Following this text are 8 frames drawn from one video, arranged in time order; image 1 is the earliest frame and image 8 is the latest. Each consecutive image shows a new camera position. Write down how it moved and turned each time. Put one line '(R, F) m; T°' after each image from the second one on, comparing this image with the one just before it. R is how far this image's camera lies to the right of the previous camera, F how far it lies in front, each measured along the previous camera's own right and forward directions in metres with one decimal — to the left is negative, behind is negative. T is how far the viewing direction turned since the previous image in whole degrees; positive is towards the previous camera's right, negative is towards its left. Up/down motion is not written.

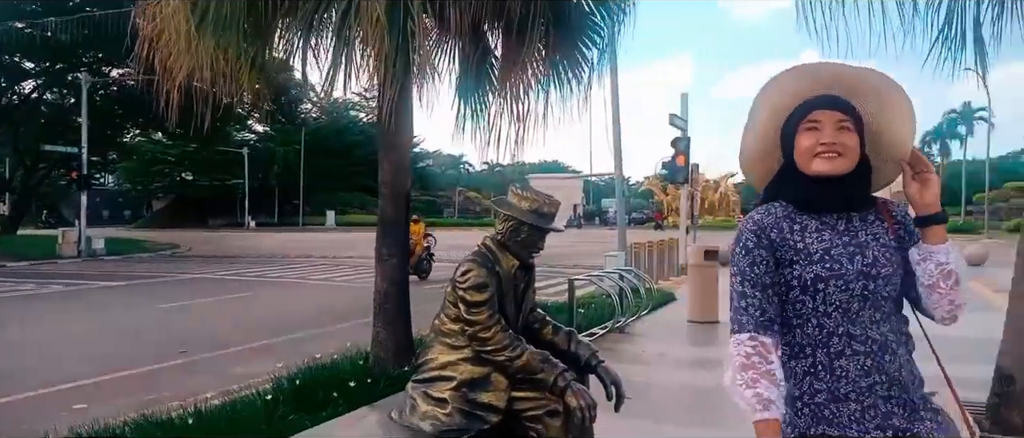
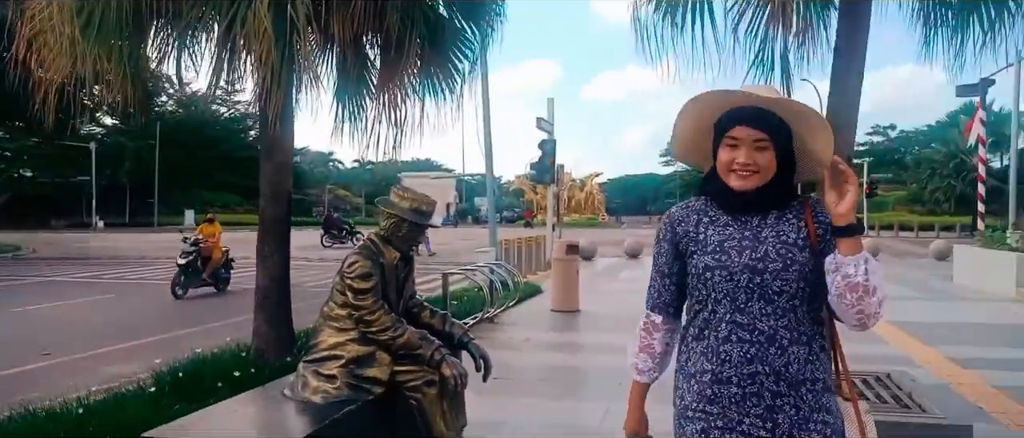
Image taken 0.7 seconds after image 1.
(-0.1, -0.5) m; +9°
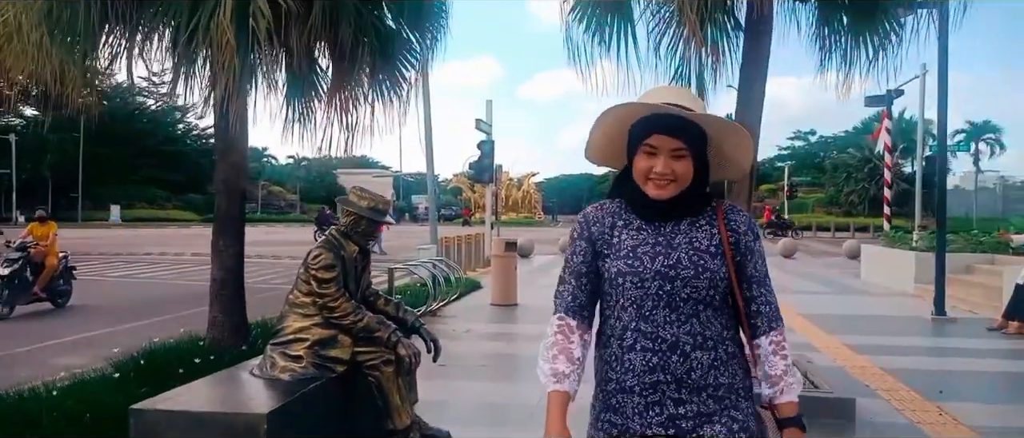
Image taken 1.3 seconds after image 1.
(-0.1, -0.5) m; +5°
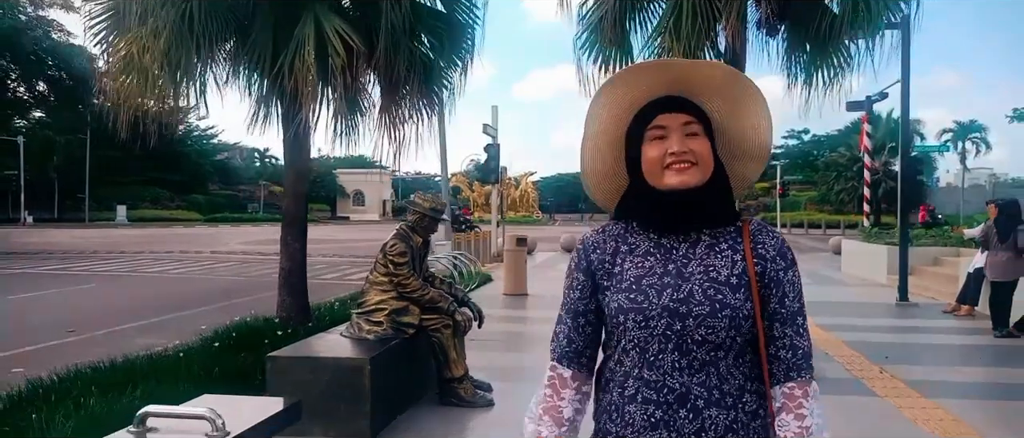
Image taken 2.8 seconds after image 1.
(-0.2, -1.2) m; 0°
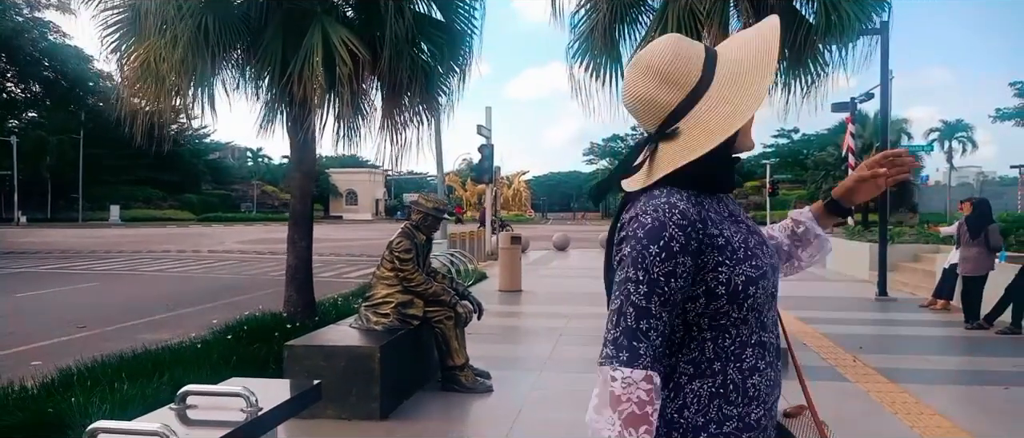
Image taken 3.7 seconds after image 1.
(0.0, -0.4) m; +1°
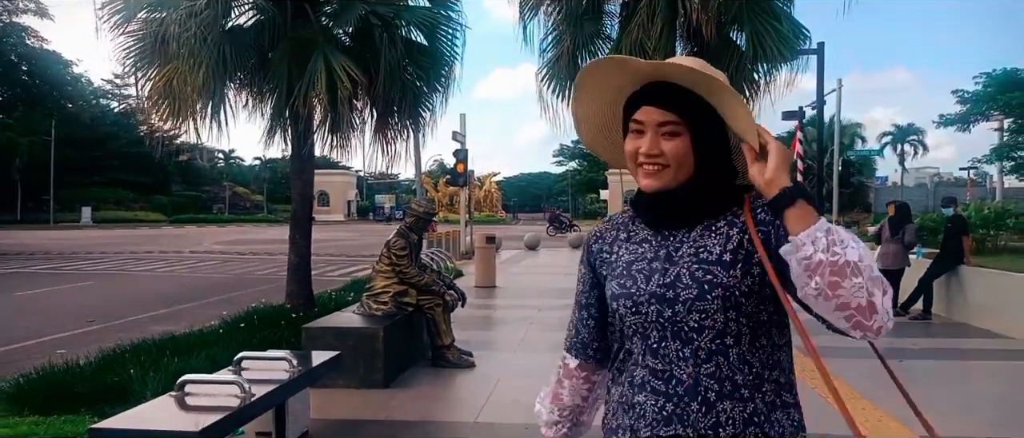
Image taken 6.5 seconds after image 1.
(-0.1, -1.1) m; +2°
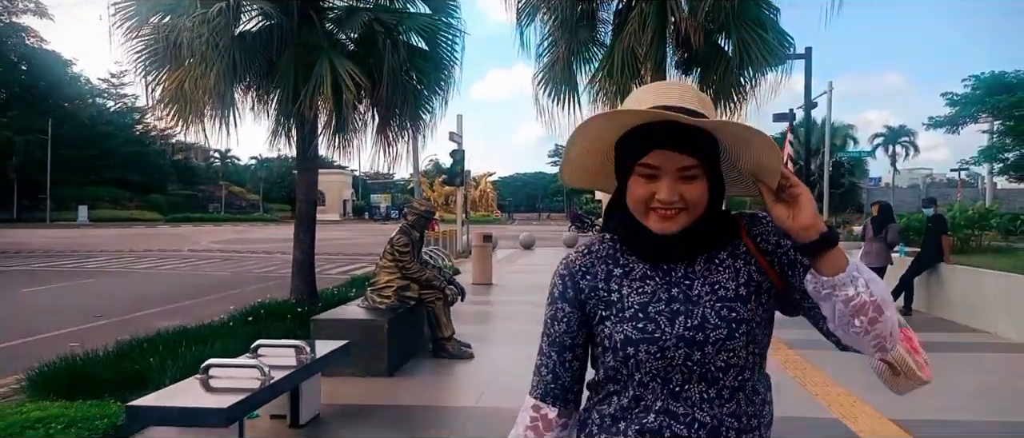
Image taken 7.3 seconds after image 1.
(0.0, -0.3) m; 0°
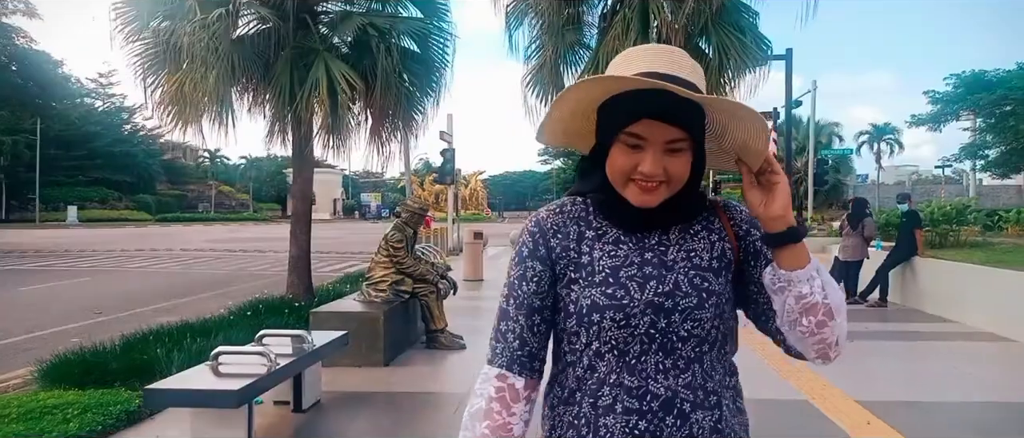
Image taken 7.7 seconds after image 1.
(0.0, -0.3) m; +1°
